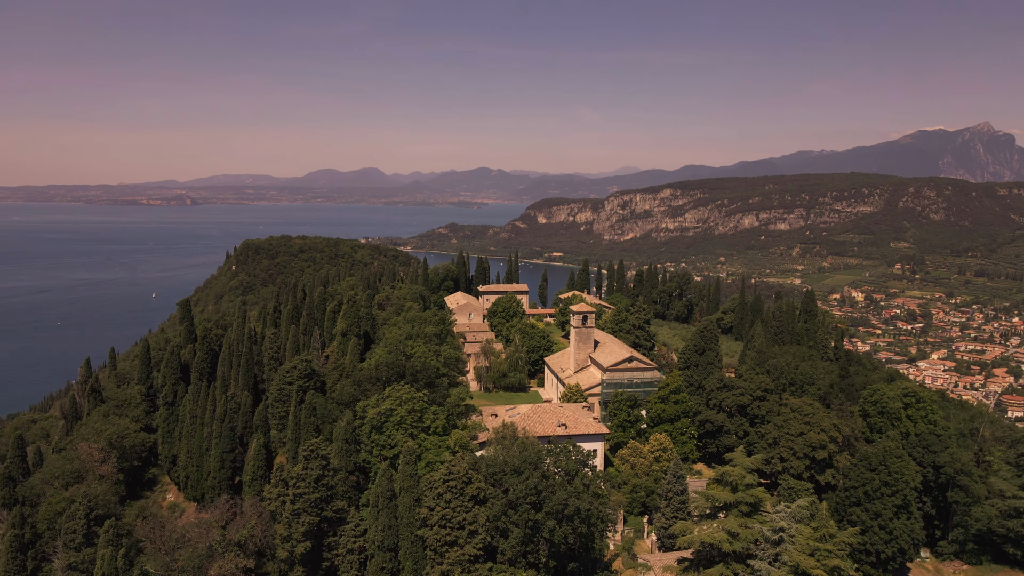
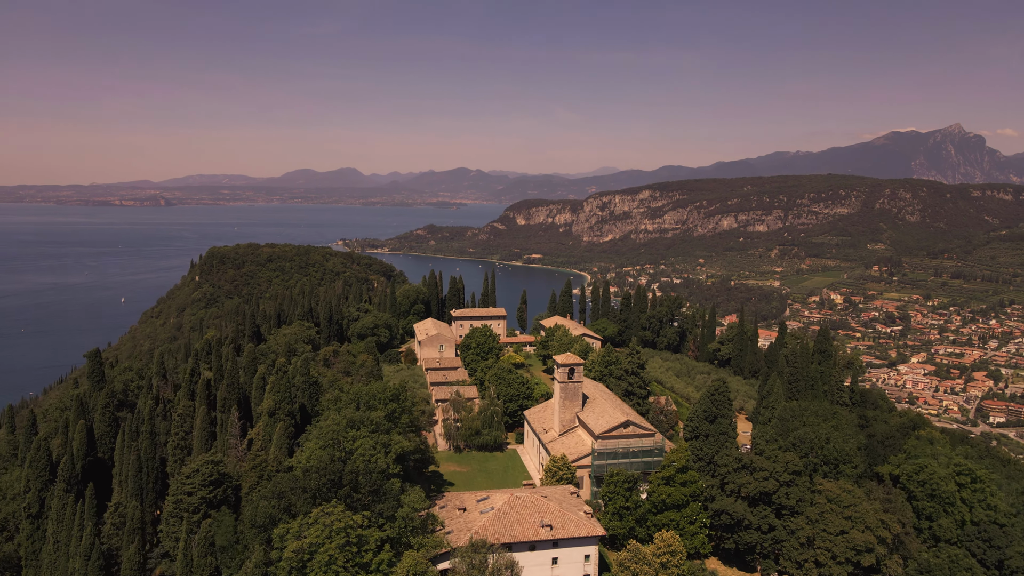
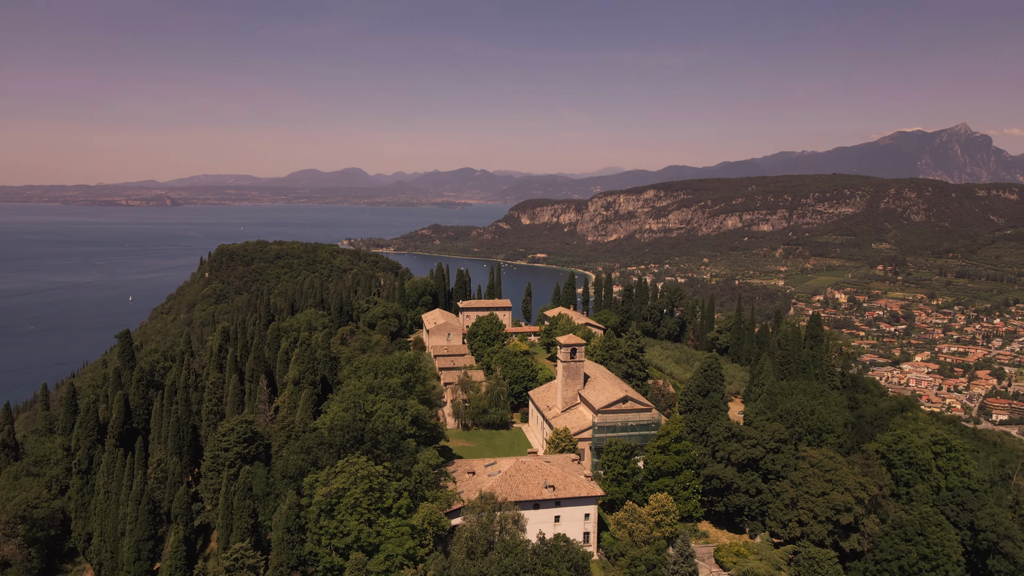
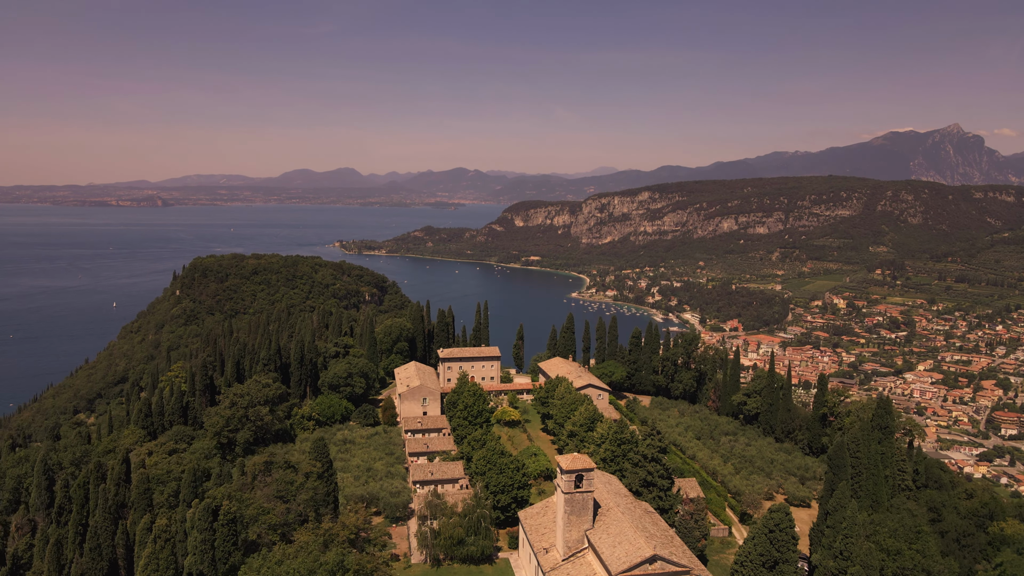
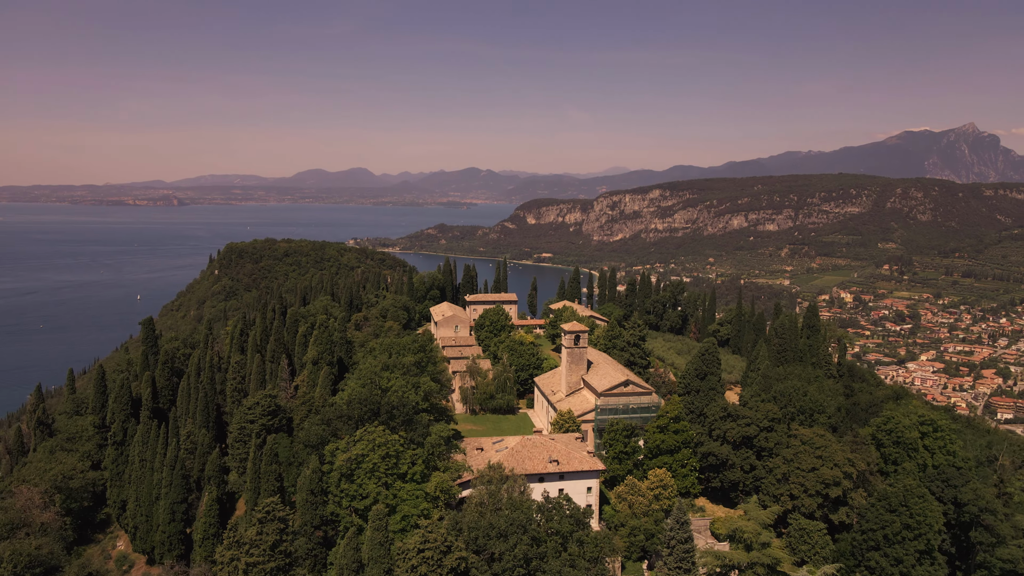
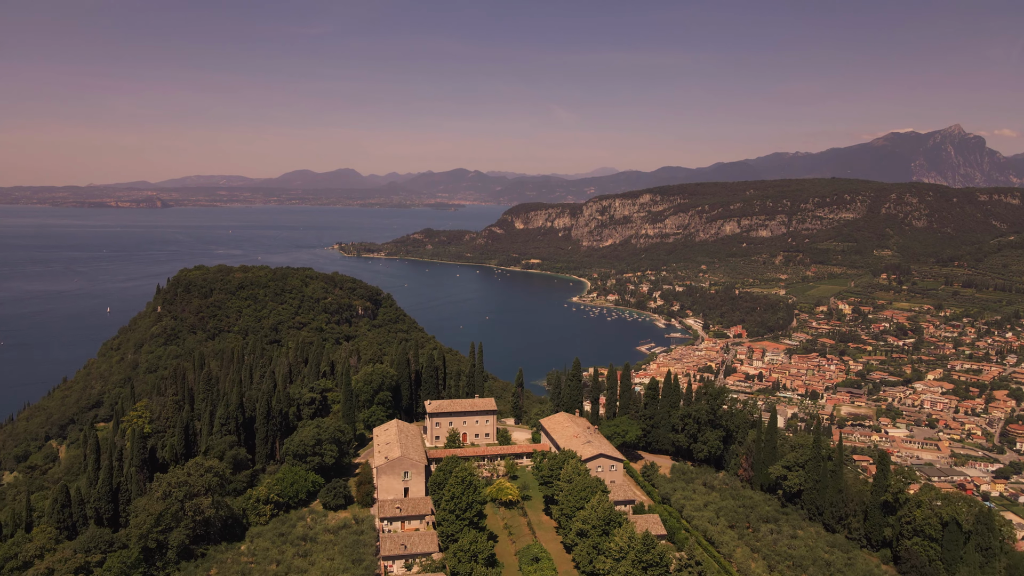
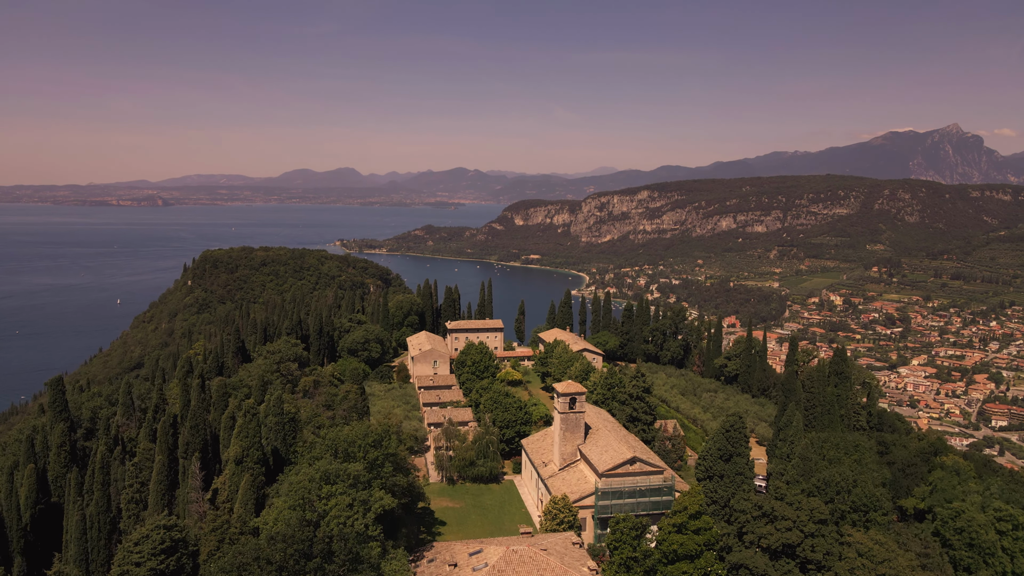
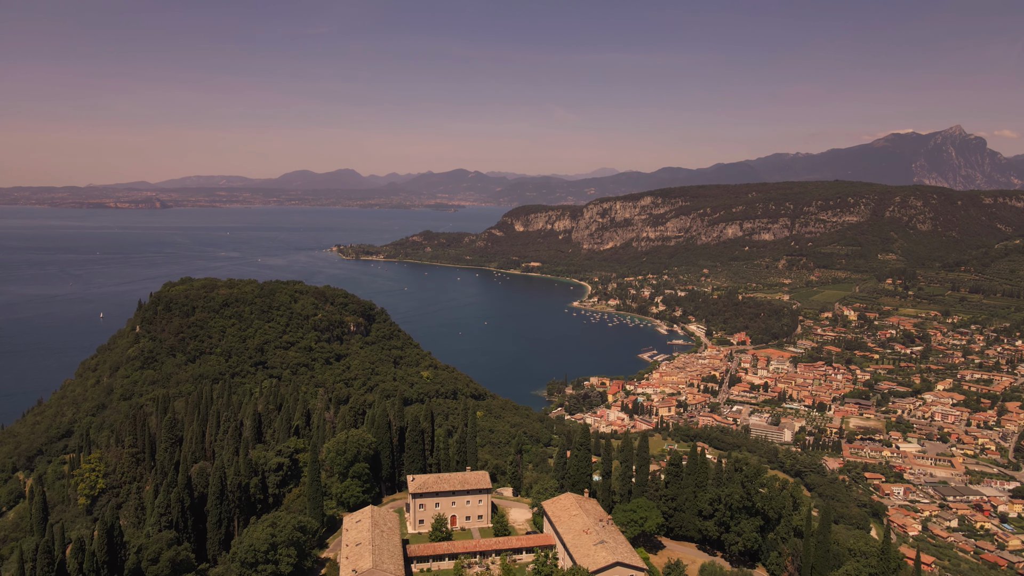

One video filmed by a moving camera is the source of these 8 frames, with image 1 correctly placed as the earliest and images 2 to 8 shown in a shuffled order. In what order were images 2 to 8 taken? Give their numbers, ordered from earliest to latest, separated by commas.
5, 3, 2, 7, 4, 6, 8
